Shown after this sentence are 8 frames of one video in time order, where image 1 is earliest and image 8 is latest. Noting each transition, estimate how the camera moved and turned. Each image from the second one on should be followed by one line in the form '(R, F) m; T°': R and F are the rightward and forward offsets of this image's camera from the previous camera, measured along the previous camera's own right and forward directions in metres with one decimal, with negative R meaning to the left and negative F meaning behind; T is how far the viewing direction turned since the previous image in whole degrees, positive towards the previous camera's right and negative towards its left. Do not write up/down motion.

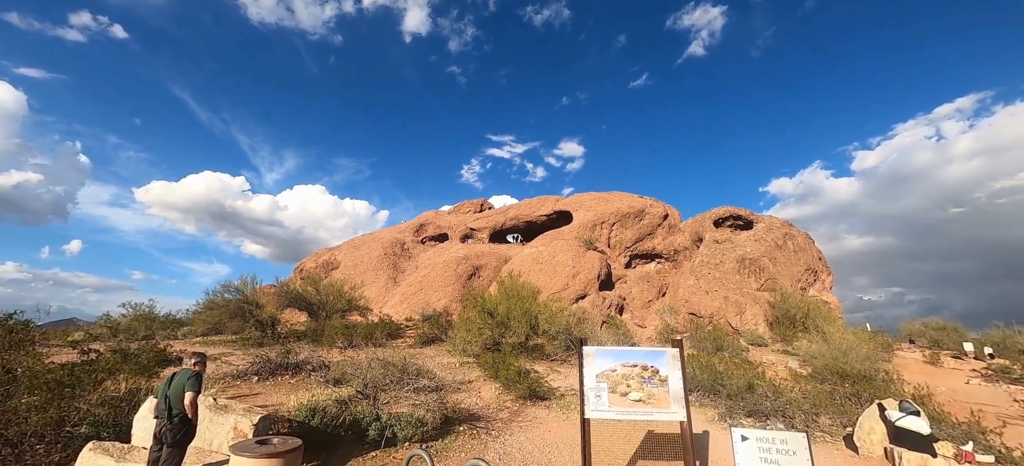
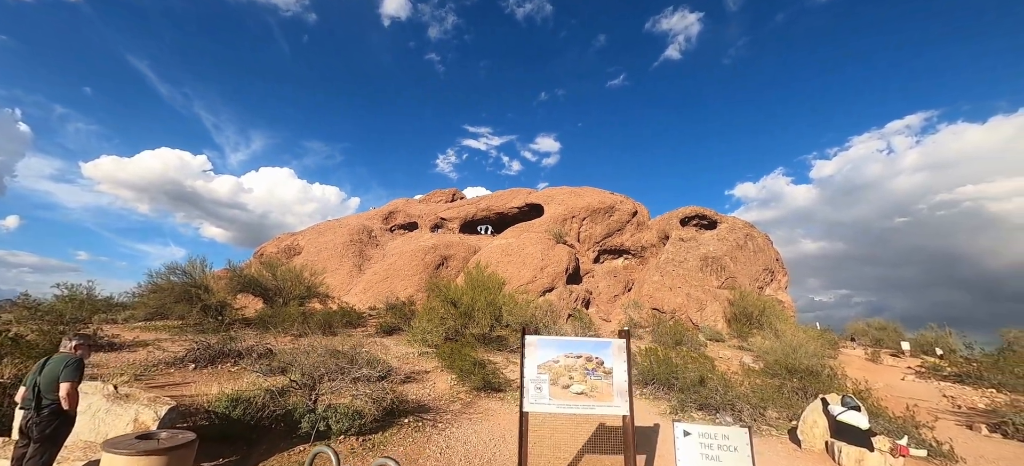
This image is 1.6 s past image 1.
(+0.3, +0.3) m; +4°
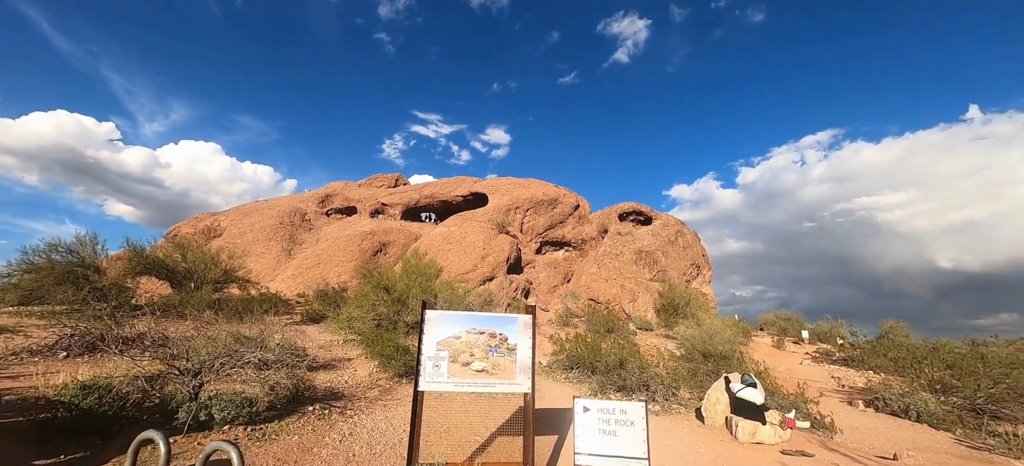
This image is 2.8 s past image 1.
(+0.3, +0.2) m; +8°
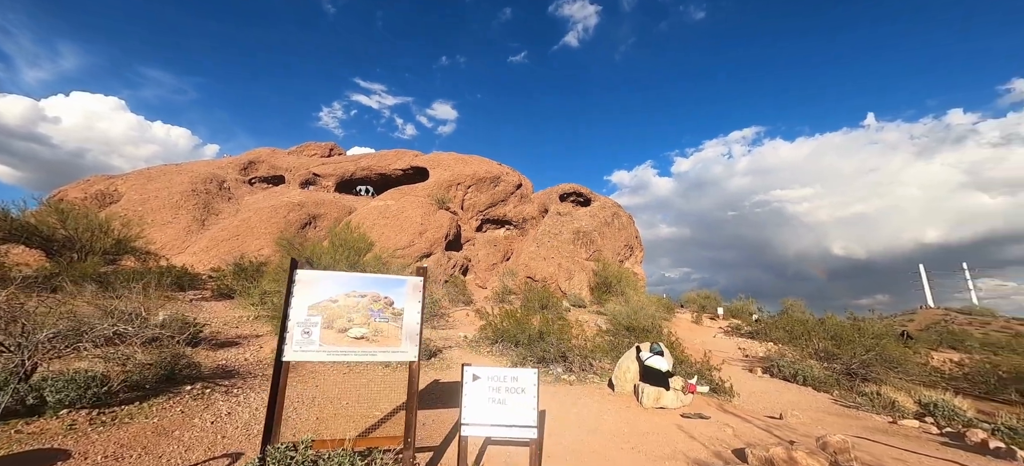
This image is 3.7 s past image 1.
(+0.4, +0.3) m; +8°
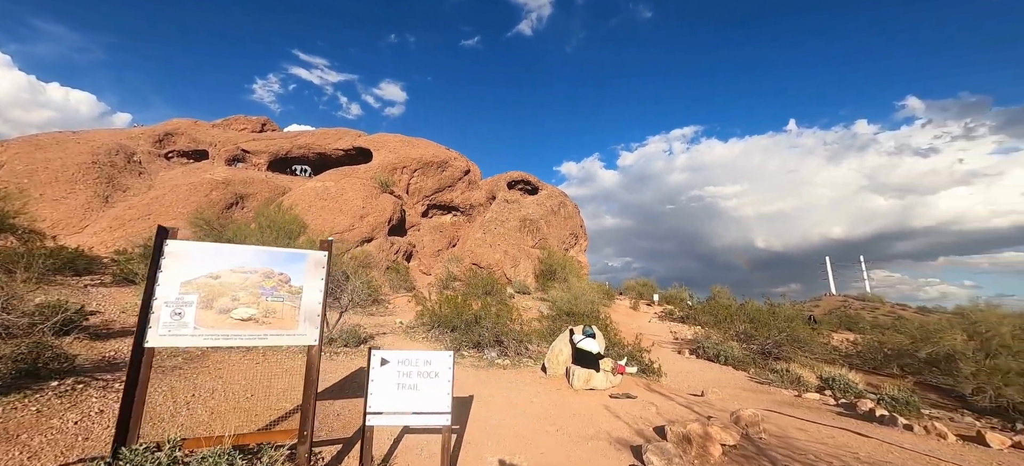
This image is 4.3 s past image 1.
(+0.2, +0.2) m; +7°
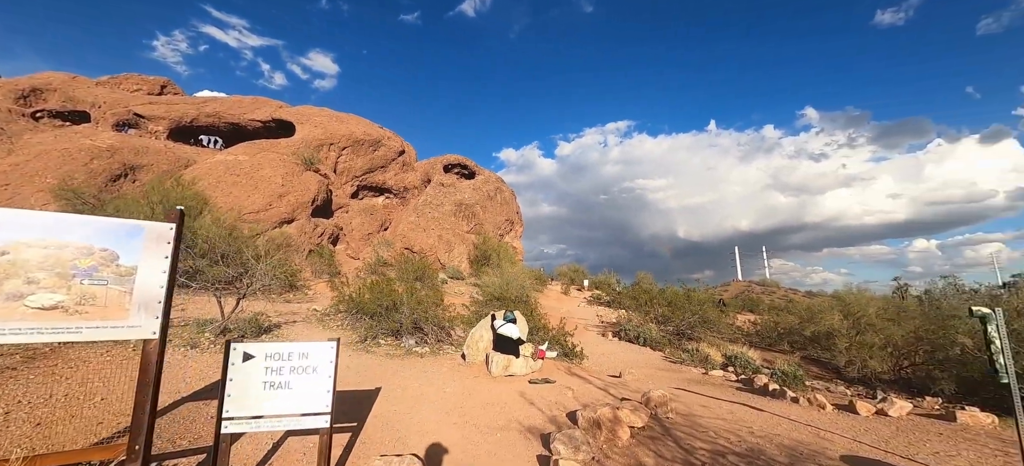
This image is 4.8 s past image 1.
(+0.2, +0.3) m; +9°
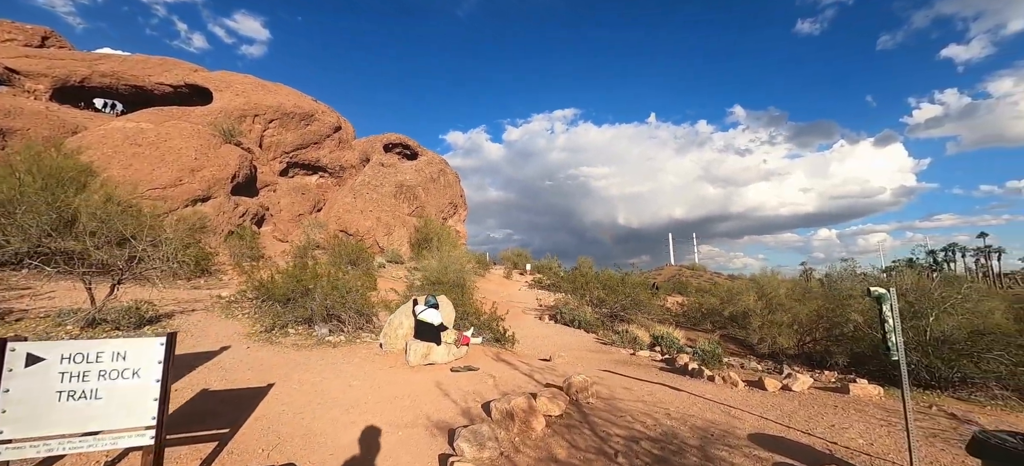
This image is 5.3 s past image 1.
(+0.3, +0.3) m; +8°
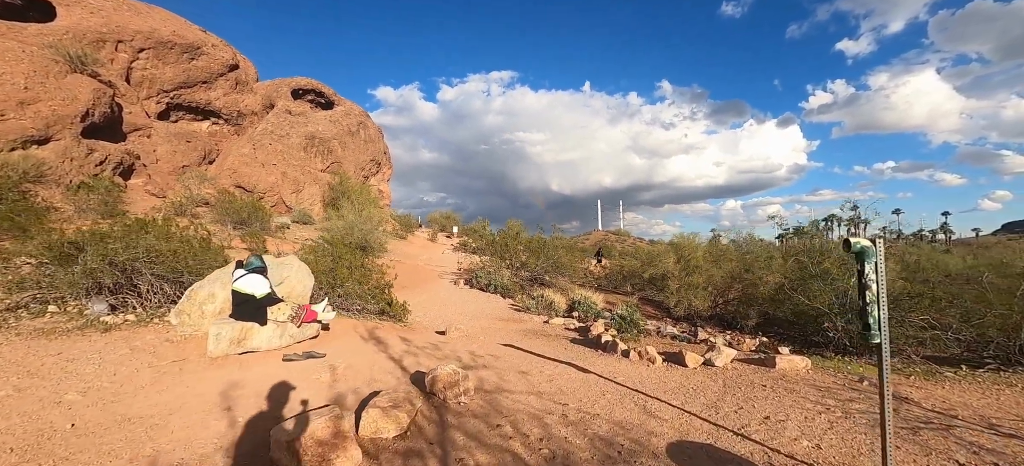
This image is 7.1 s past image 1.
(+0.7, +1.3) m; +9°
